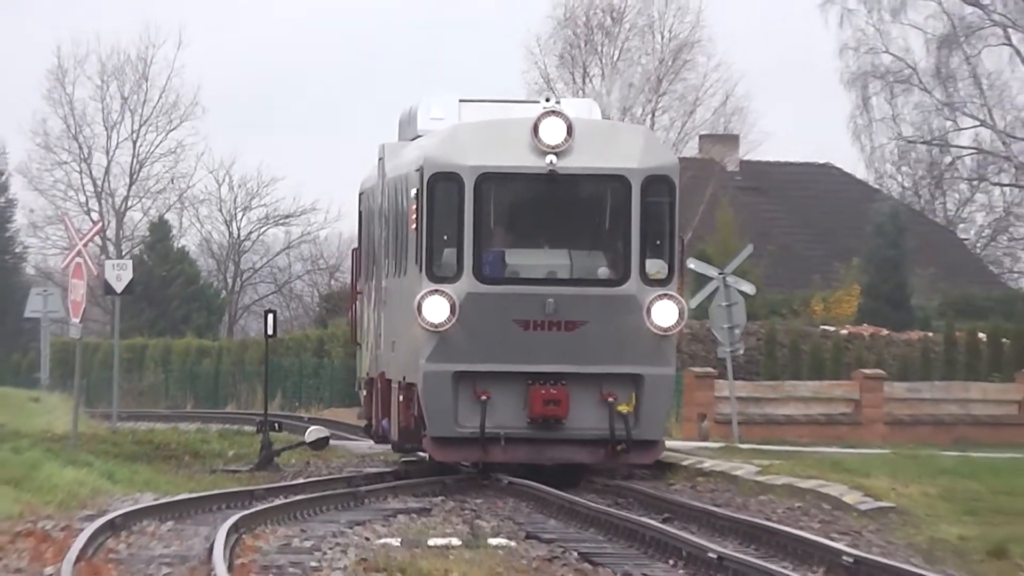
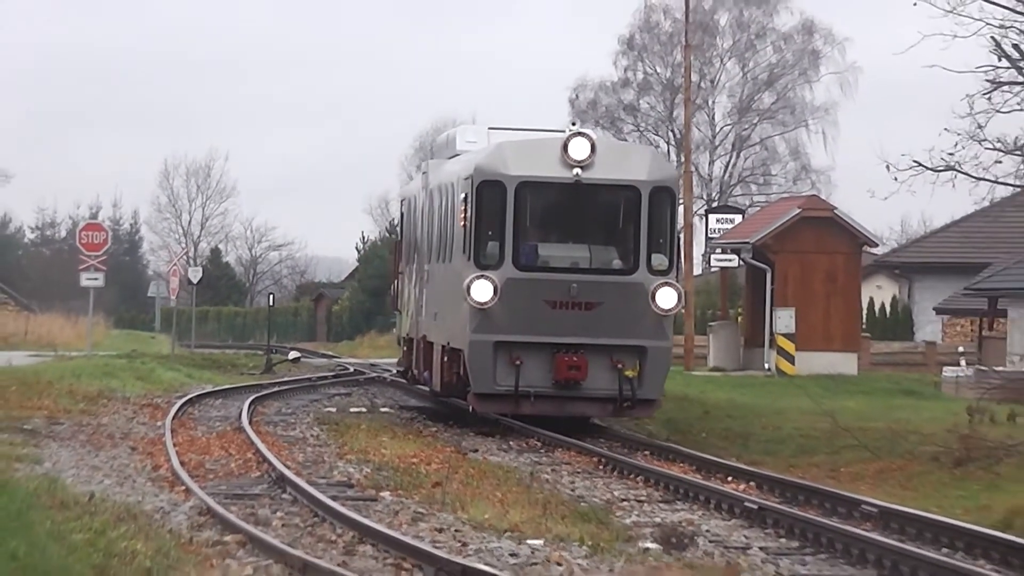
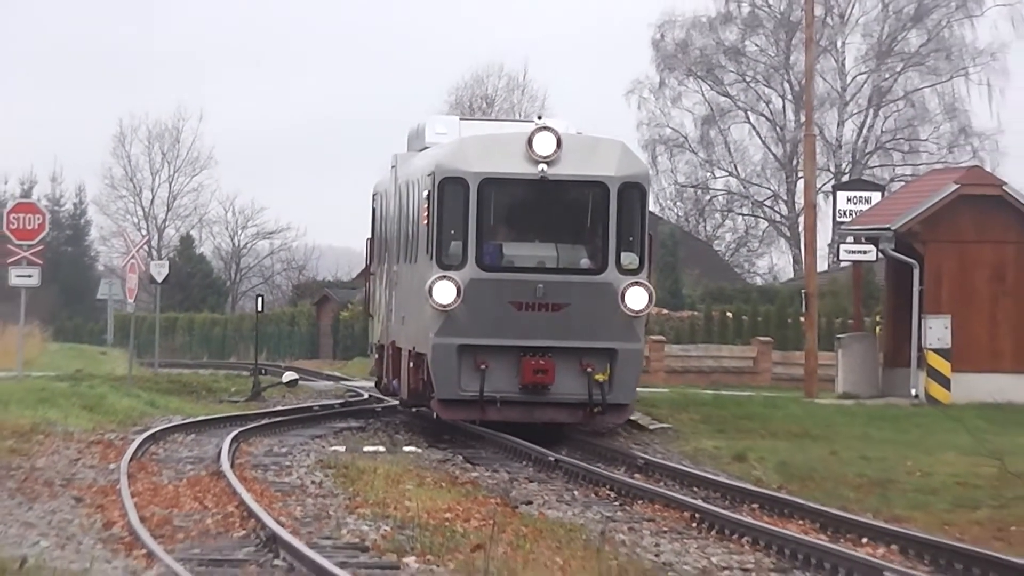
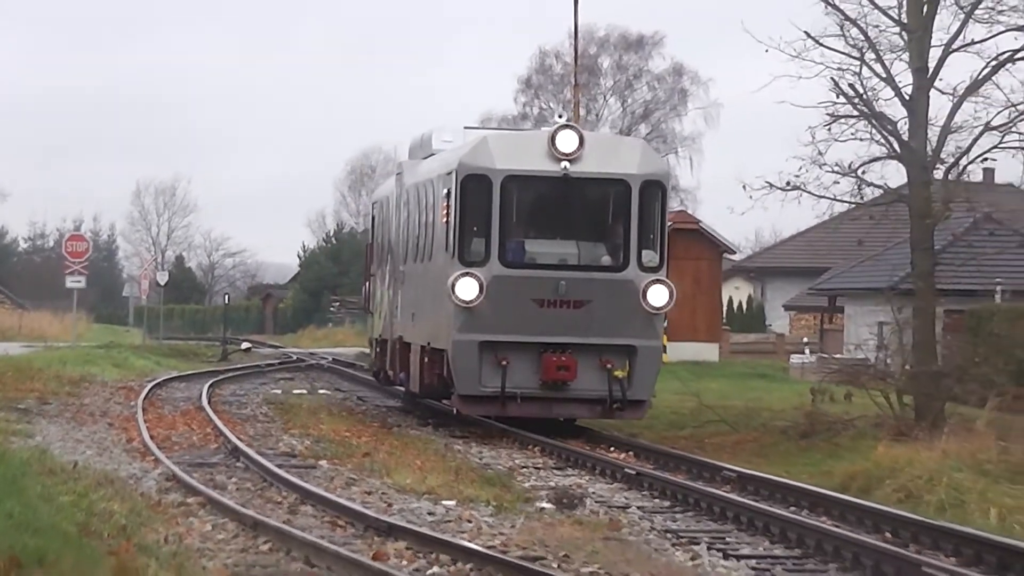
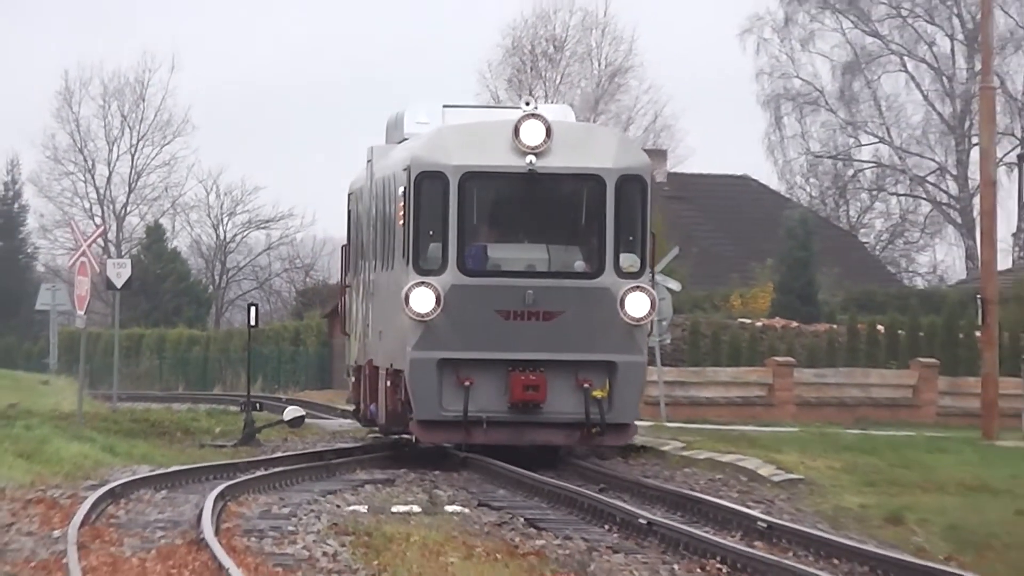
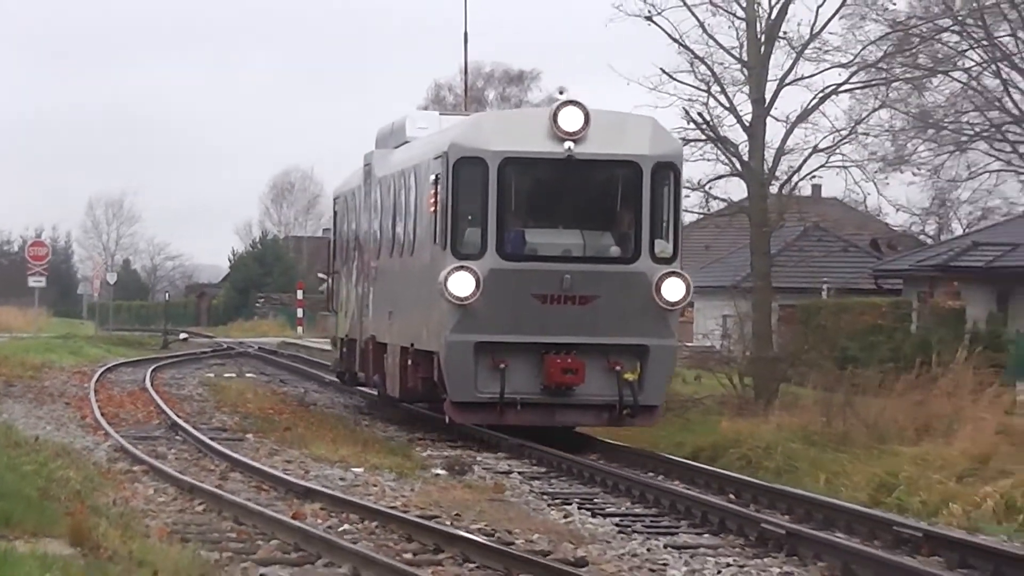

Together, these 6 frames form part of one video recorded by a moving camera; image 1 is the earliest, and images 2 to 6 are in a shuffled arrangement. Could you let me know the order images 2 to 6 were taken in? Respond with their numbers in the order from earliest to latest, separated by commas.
5, 3, 2, 4, 6
